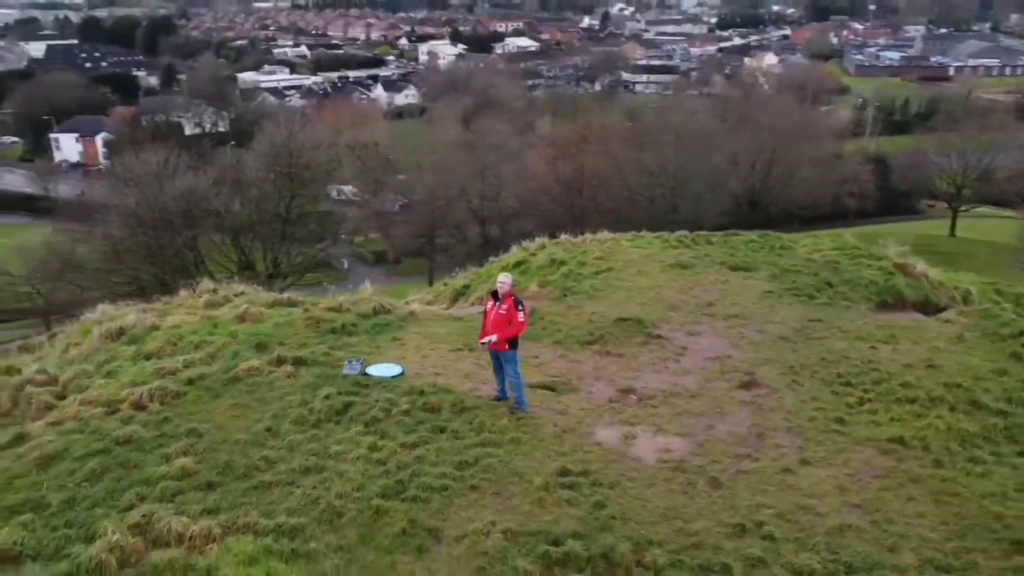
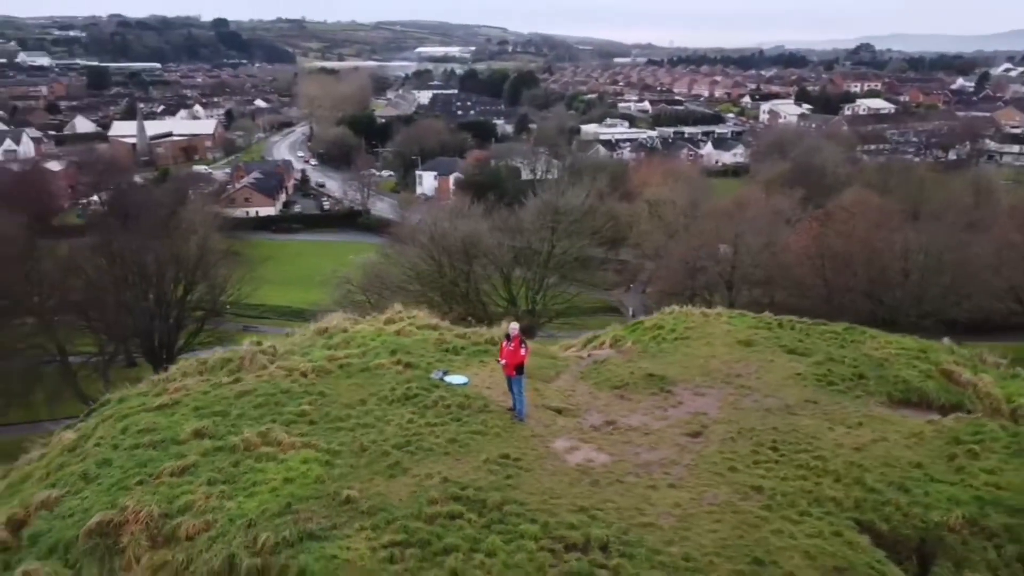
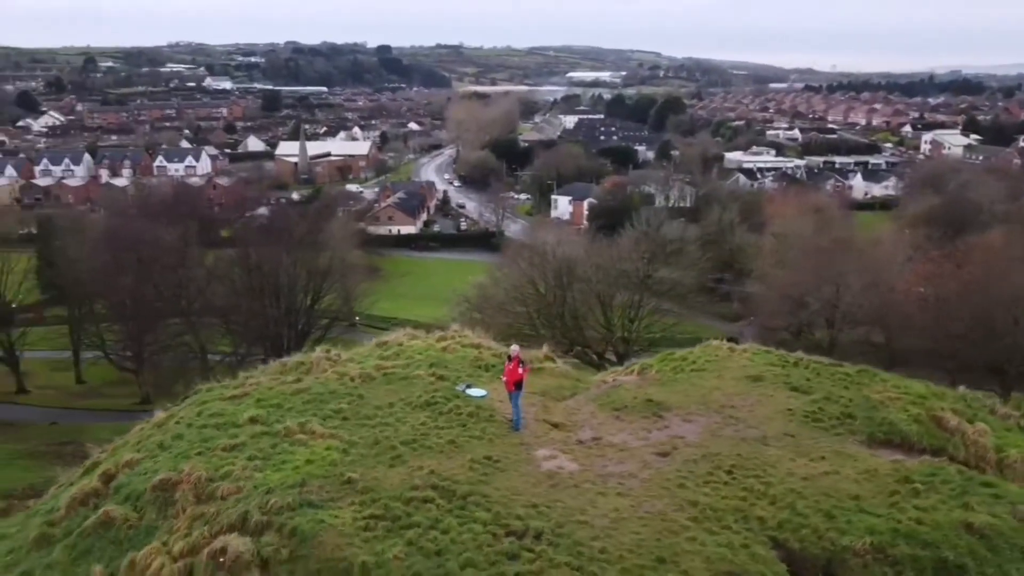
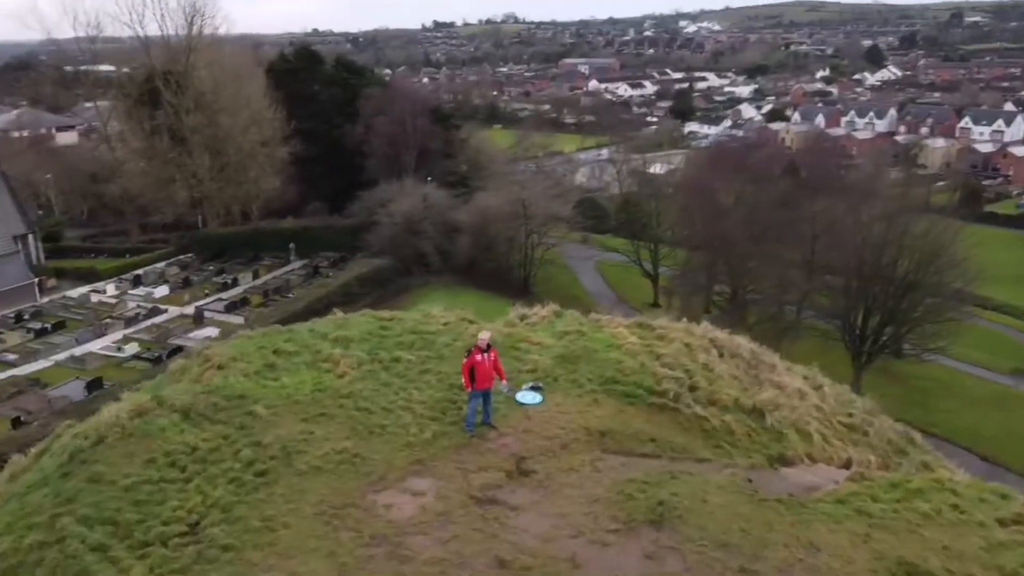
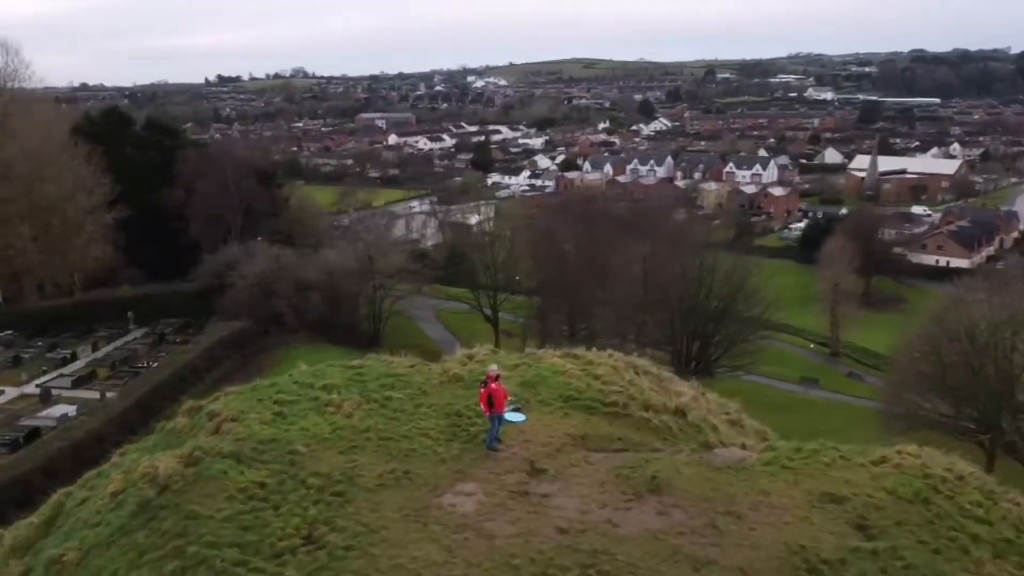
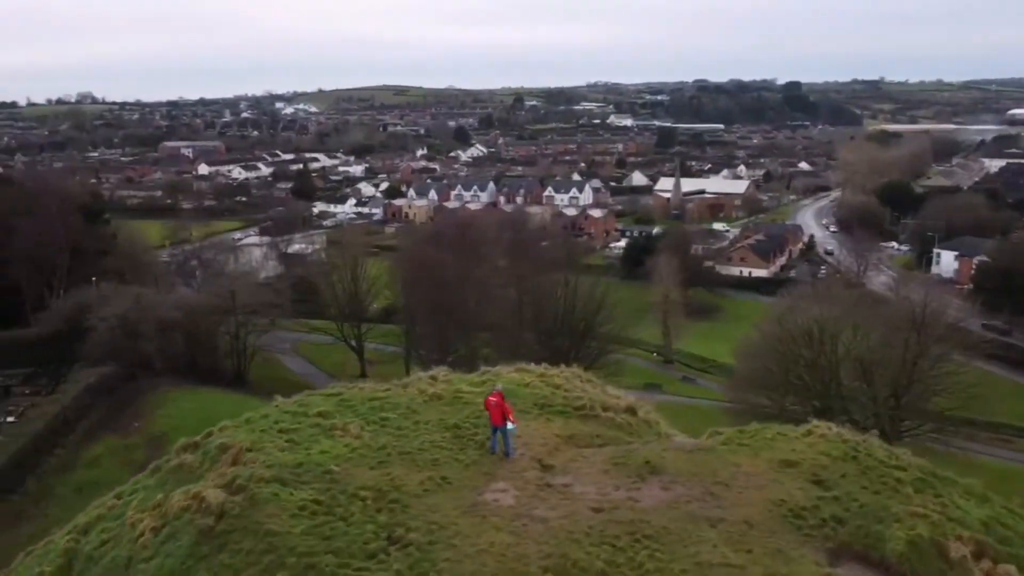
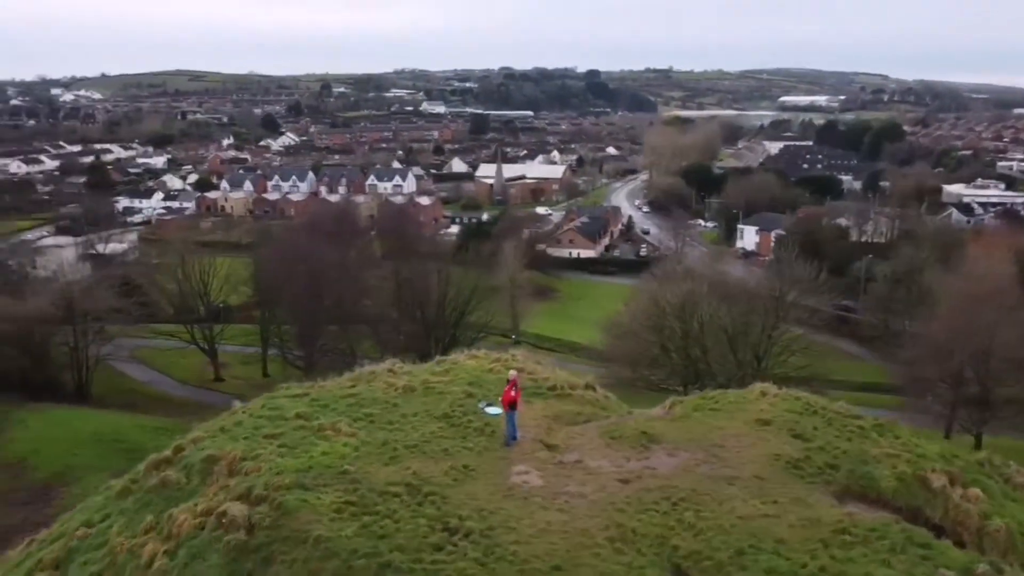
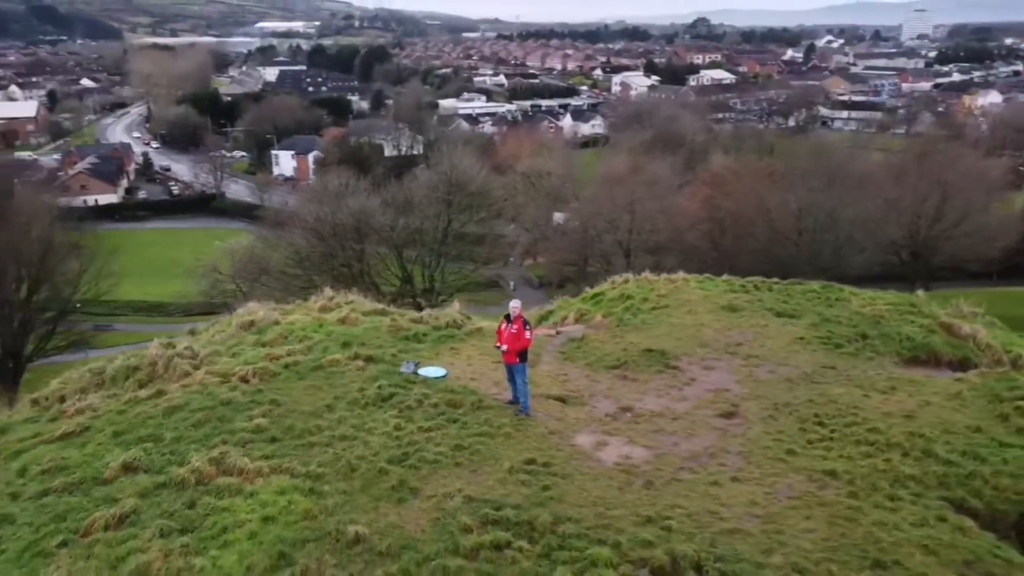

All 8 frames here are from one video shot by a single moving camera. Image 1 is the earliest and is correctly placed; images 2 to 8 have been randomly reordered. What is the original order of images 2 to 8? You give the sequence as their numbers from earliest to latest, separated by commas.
8, 2, 3, 7, 6, 5, 4
